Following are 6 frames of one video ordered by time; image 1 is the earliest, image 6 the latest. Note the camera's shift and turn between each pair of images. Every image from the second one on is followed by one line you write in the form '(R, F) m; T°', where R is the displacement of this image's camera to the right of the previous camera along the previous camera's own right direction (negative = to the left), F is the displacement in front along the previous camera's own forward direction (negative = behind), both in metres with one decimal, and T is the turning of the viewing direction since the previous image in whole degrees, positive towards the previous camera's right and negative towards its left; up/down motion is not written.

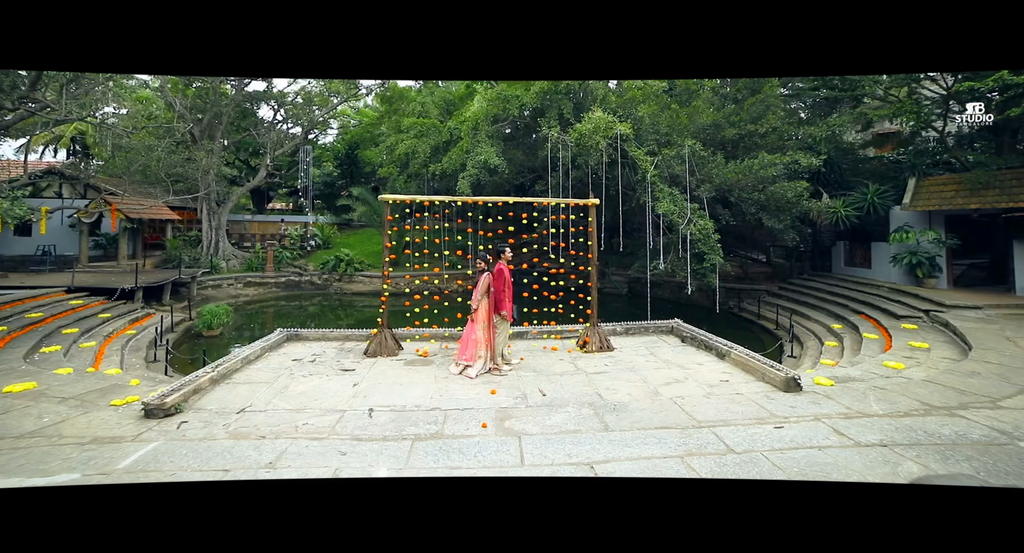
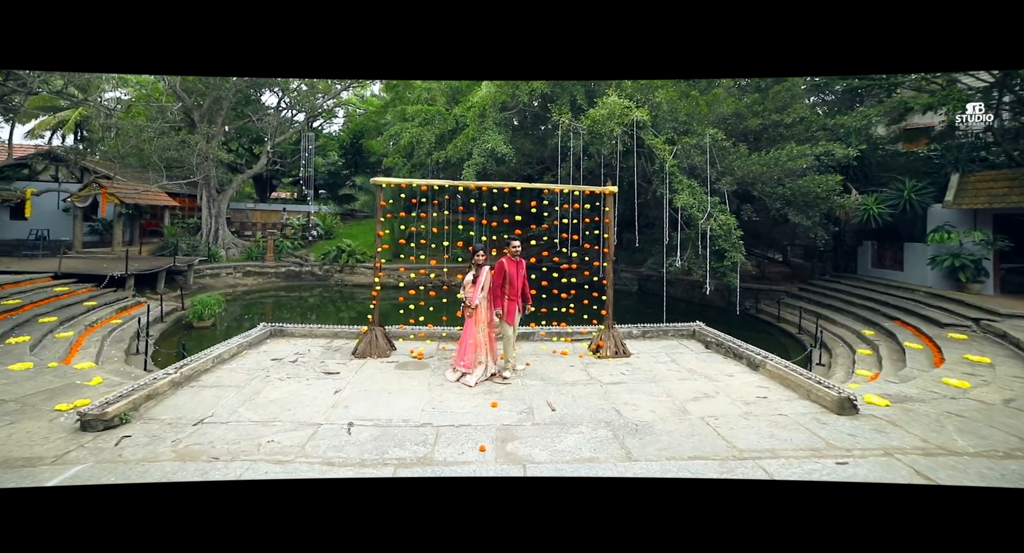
(0.0, +0.6) m; -1°
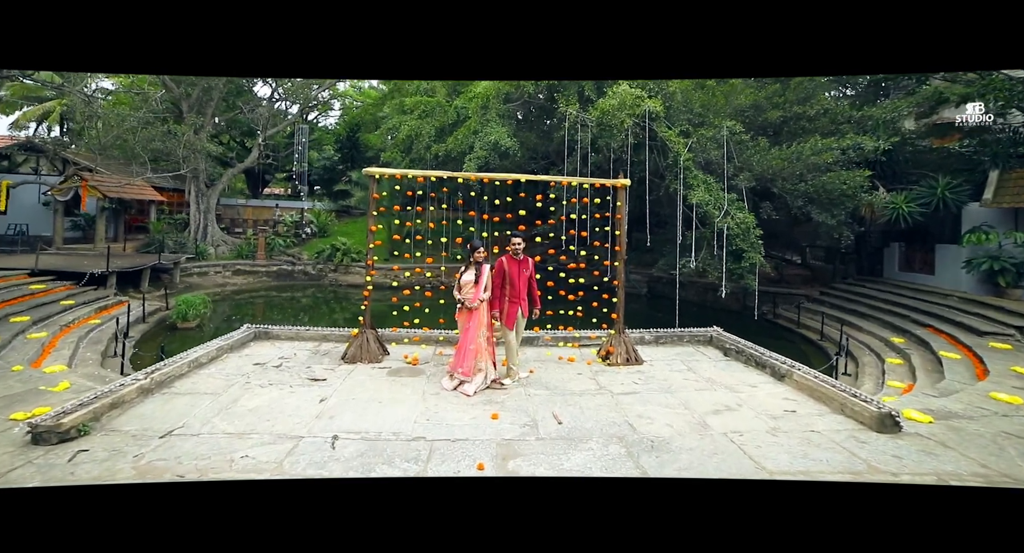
(-0.1, +0.3) m; +1°
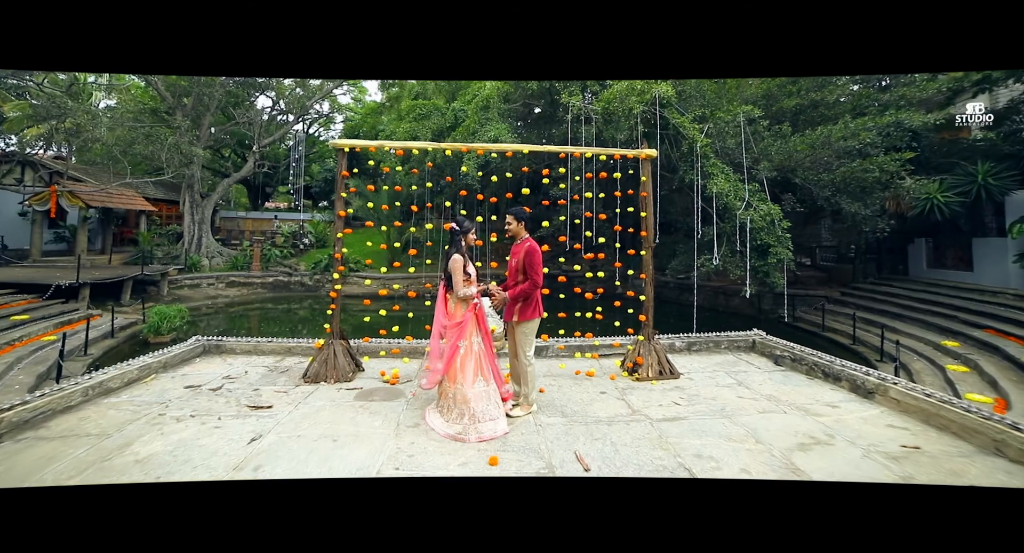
(0.0, +1.0) m; -1°
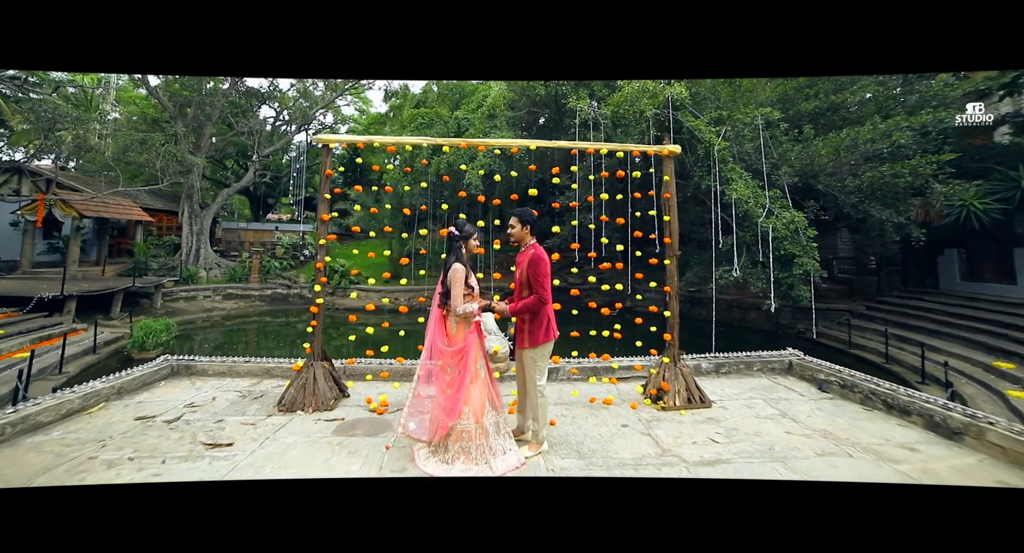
(0.0, +0.5) m; 0°
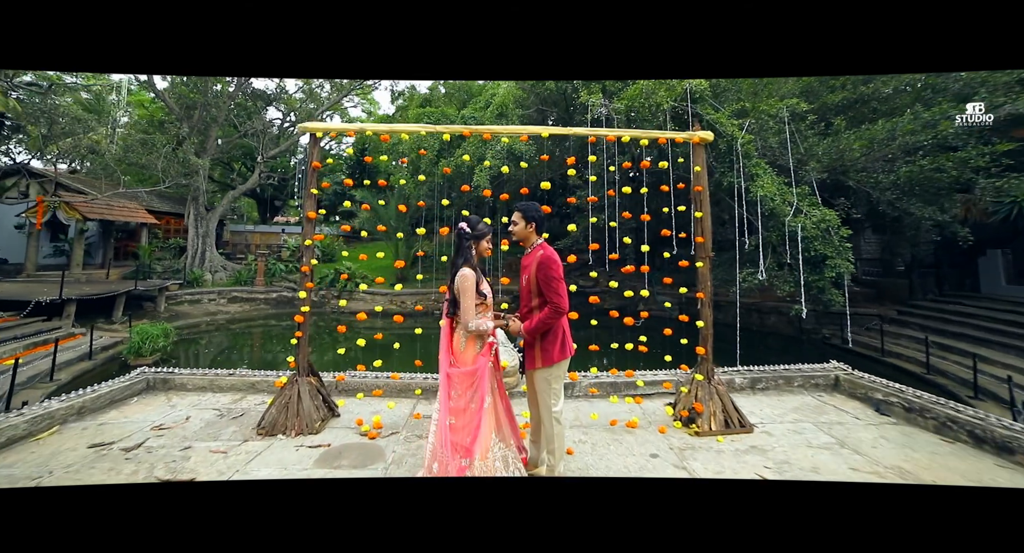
(0.0, +0.4) m; -1°
